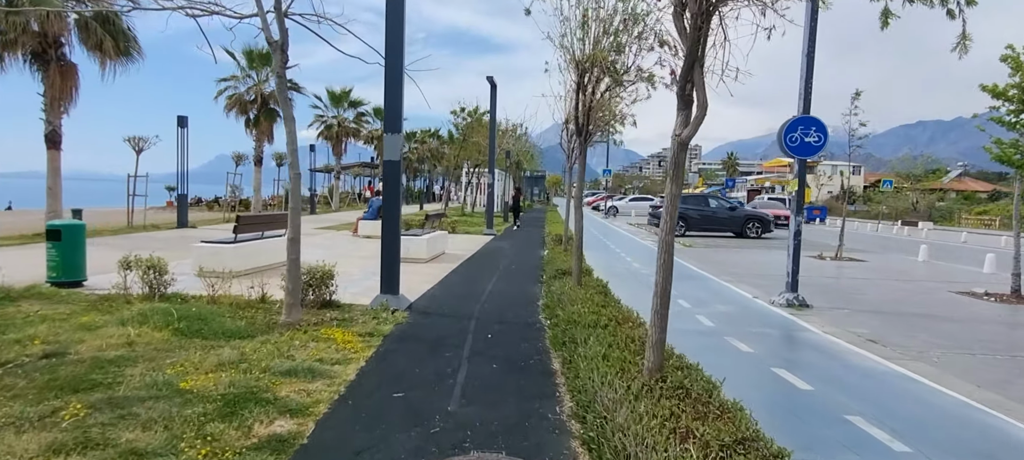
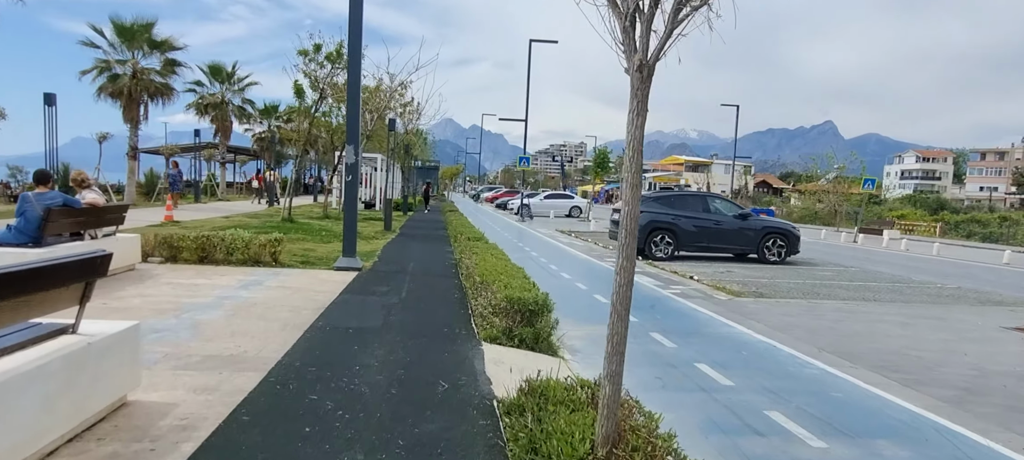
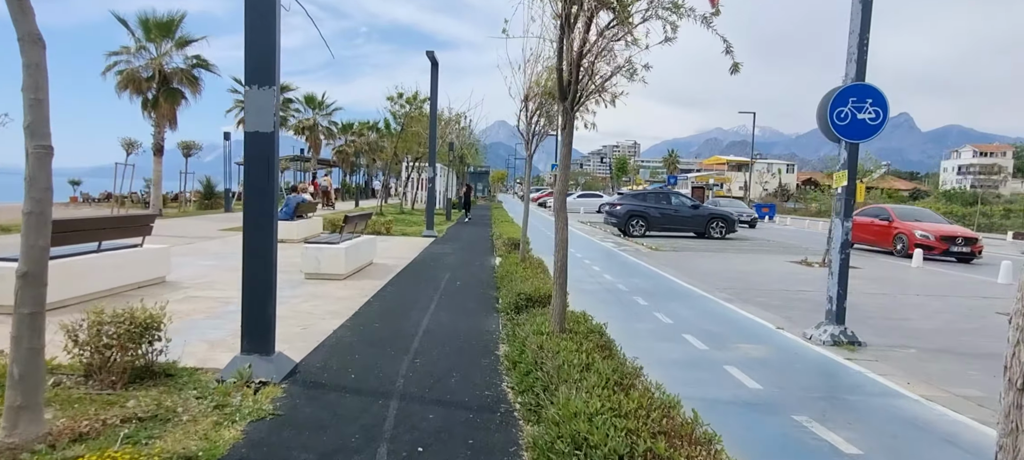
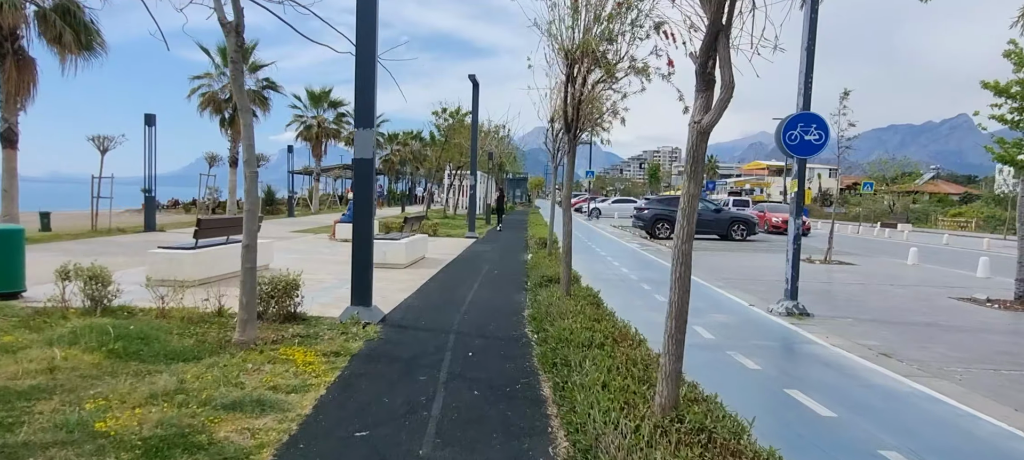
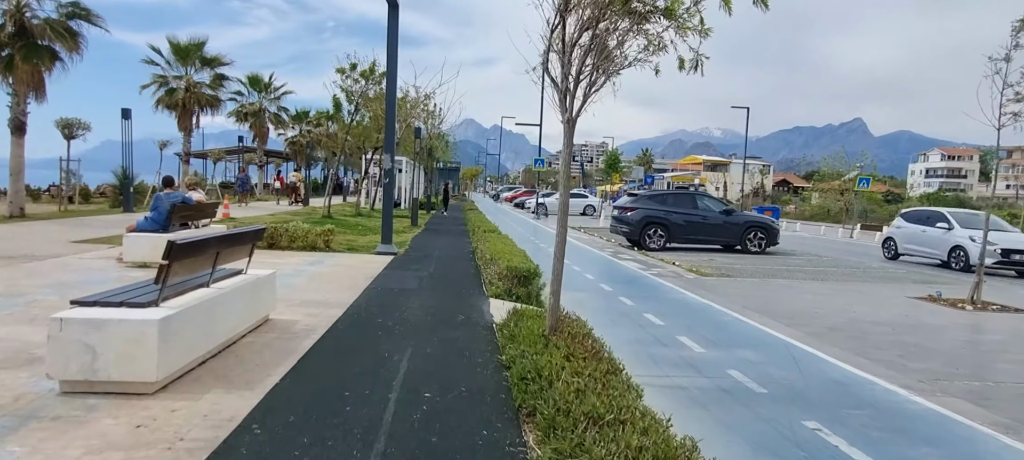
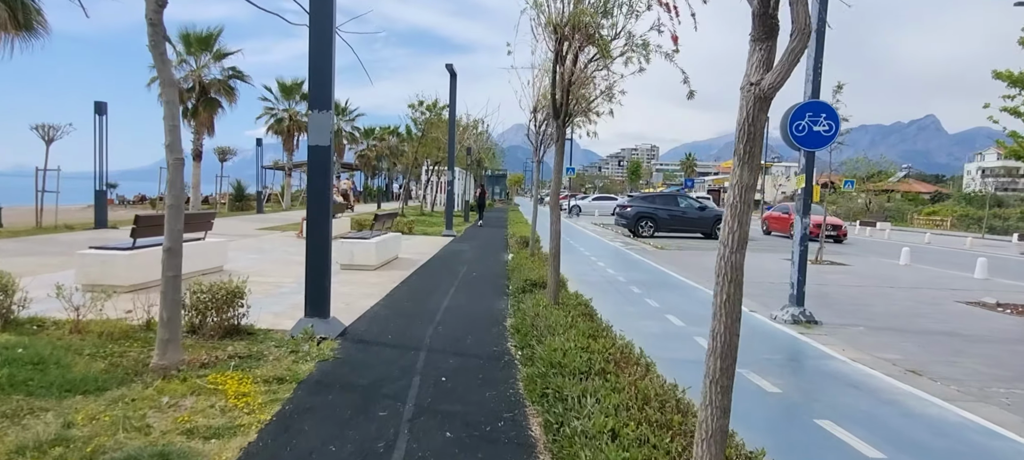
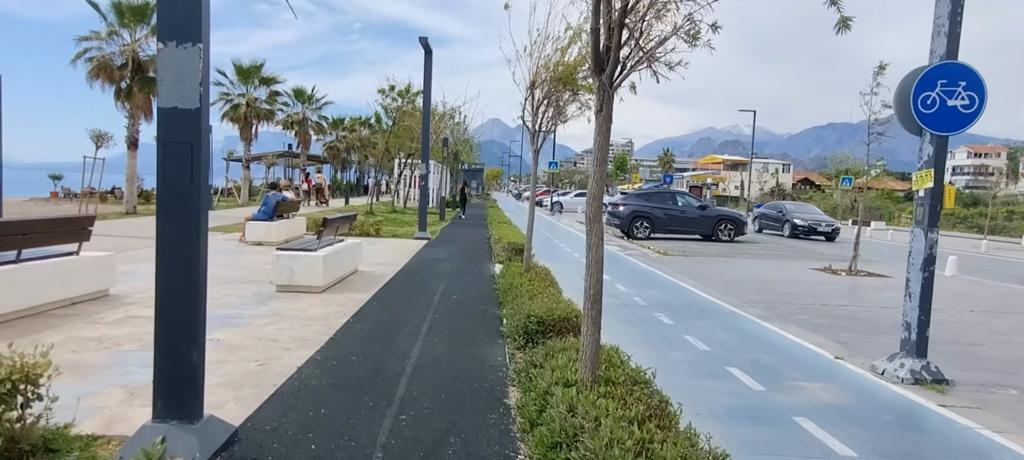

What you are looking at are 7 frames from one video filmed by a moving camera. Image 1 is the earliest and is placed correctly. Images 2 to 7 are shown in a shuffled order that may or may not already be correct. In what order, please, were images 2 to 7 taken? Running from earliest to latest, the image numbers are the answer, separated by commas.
4, 6, 3, 7, 5, 2
